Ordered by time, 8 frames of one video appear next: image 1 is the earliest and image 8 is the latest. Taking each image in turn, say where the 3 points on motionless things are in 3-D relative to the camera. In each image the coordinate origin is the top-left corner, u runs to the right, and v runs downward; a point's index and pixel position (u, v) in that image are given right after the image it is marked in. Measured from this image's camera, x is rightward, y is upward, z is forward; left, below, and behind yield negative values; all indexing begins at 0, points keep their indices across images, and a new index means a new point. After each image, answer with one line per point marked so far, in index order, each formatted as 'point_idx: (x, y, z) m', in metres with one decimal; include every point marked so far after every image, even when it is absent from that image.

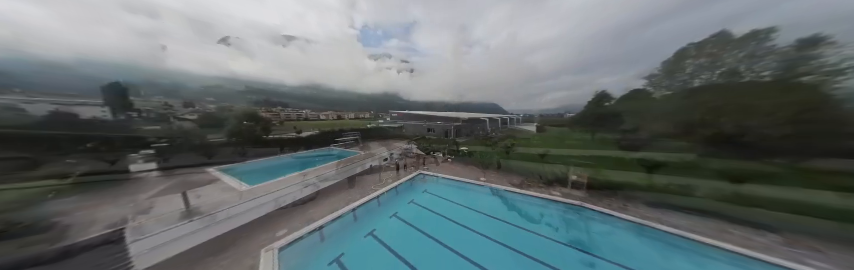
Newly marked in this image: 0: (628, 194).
0: (+9.4, -2.8, +6.3) m
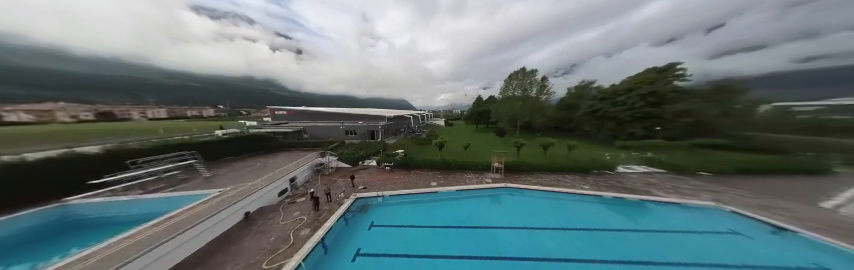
0: (+6.4, -2.3, +9.6) m
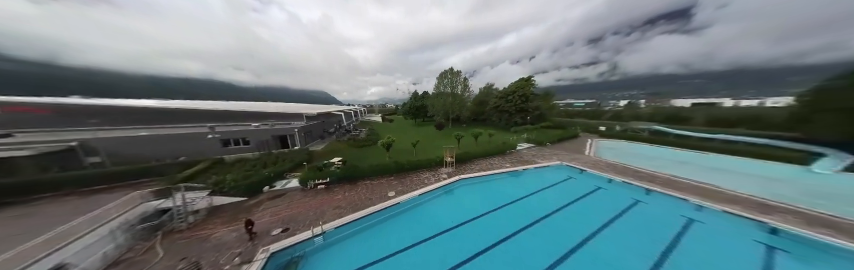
0: (+2.9, -1.7, +10.9) m
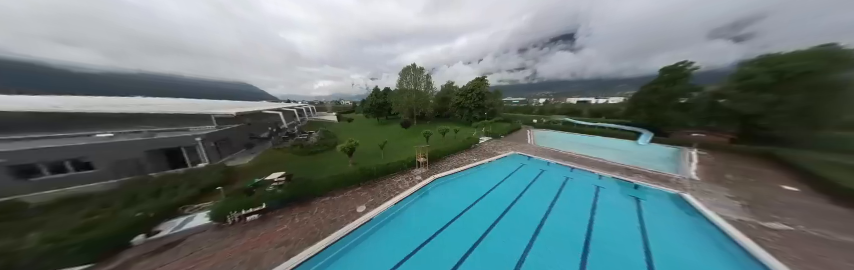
0: (+0.6, -1.6, +10.8) m
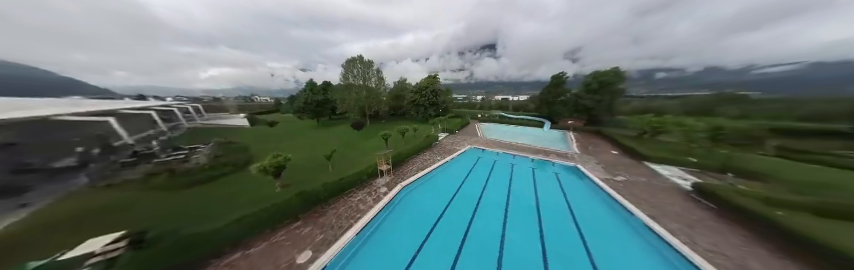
0: (-2.0, -1.7, +9.7) m
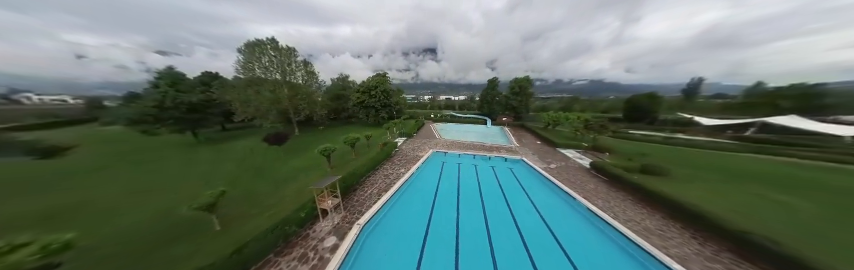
0: (-3.9, -2.5, +7.1) m
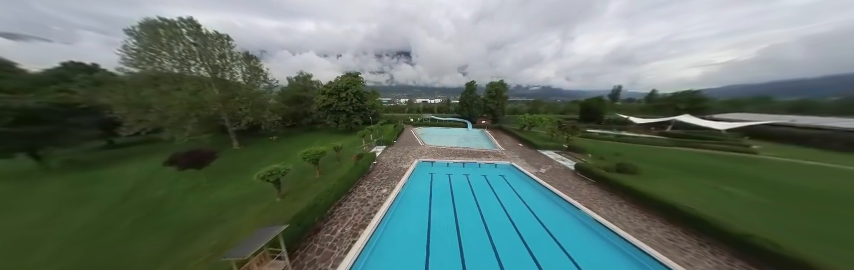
0: (-4.1, -3.1, +4.9) m
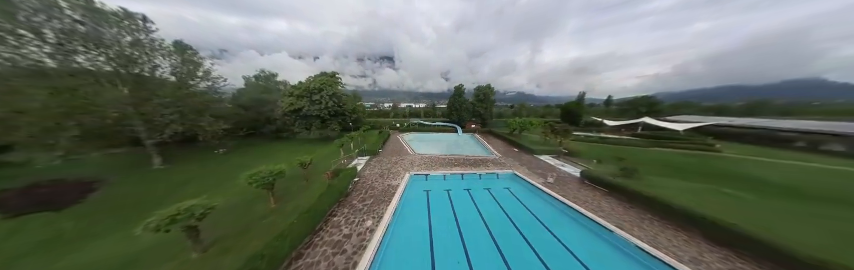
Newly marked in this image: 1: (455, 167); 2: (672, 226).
0: (-3.8, -3.6, +2.6) m
1: (+2.3, -2.6, +12.3) m
2: (+9.6, -3.6, +5.7) m
